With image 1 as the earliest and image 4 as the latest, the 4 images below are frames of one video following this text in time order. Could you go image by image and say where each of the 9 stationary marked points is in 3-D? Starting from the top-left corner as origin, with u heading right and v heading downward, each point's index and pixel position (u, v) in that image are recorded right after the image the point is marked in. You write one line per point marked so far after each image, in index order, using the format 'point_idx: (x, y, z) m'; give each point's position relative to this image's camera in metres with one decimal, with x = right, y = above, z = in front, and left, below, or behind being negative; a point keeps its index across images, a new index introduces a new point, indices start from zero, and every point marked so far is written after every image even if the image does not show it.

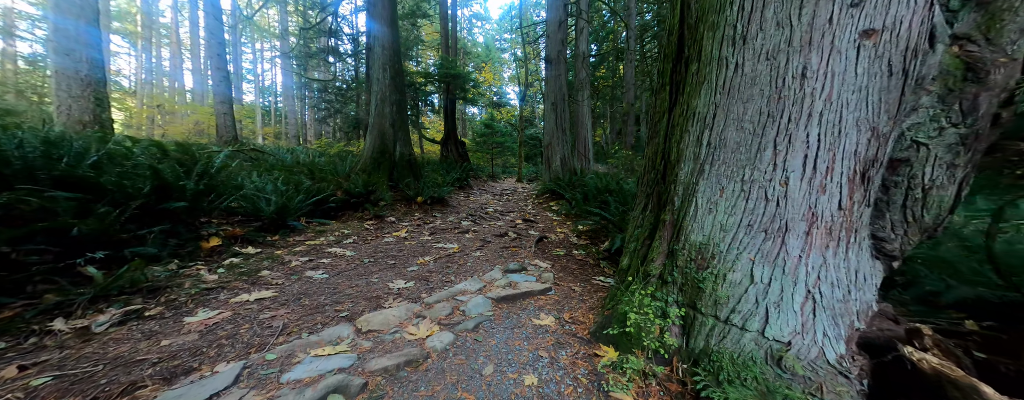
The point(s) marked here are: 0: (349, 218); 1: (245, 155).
0: (-3.2, -0.4, +5.6) m
1: (-9.0, +1.5, +9.6) m
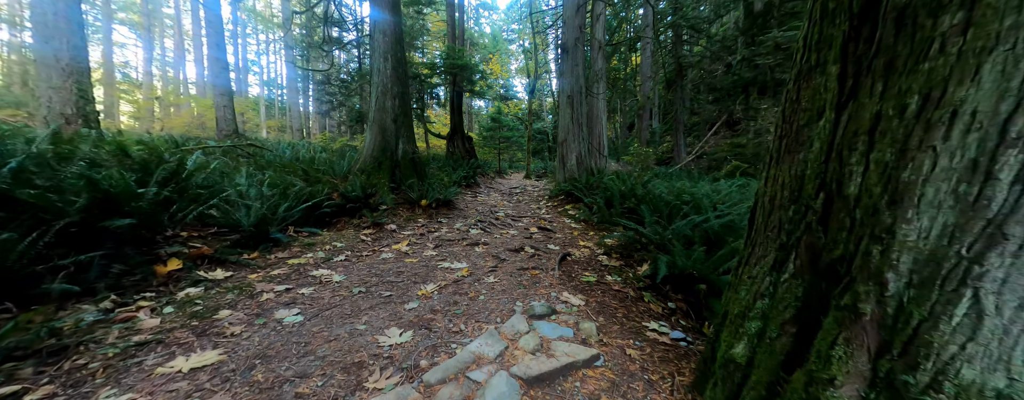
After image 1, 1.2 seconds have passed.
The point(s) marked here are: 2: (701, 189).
0: (-3.0, -0.5, +5.0) m
1: (-8.6, +1.5, +9.0) m
2: (+4.0, +0.2, +6.1) m
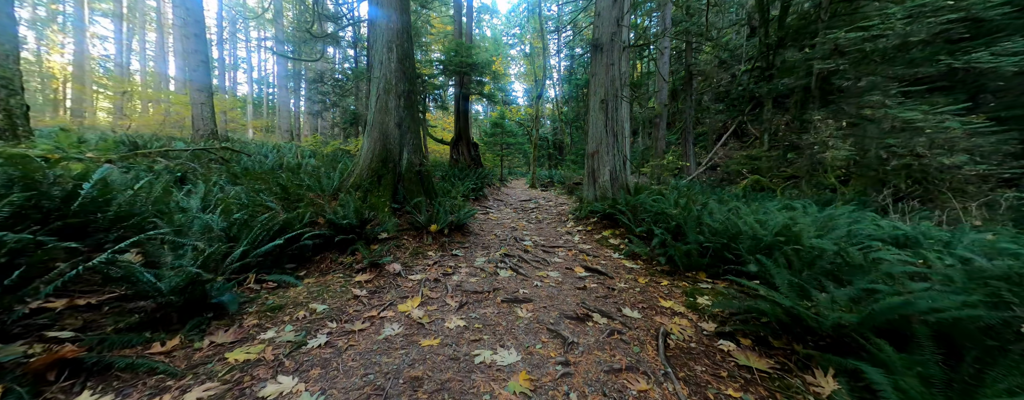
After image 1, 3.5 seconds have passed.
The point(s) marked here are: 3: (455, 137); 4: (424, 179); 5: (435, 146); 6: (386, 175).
0: (-2.4, -0.9, +3.7) m
1: (-8.1, +1.2, +7.7) m
2: (+4.5, -0.3, +4.9) m
3: (-2.8, +3.1, +13.8) m
4: (-1.8, +0.5, +6.0) m
5: (-5.3, +3.7, +19.5) m
6: (-2.4, +0.5, +5.5) m
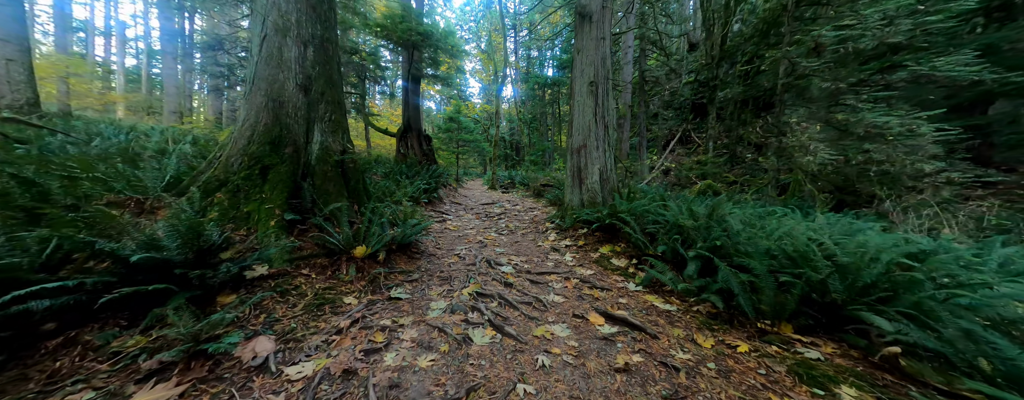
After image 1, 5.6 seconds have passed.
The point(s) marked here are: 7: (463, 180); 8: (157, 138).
0: (-2.5, -0.9, +1.7) m
1: (-8.7, +1.1, +4.6) m
2: (+4.2, -0.4, +4.0) m
3: (-4.4, +3.0, +11.5) m
4: (-2.3, +0.4, +4.0) m
5: (-7.9, +3.6, +16.8) m
6: (-2.8, +0.4, +3.4) m
7: (-3.2, +1.3, +18.7) m
8: (-9.5, +1.7, +7.6) m
